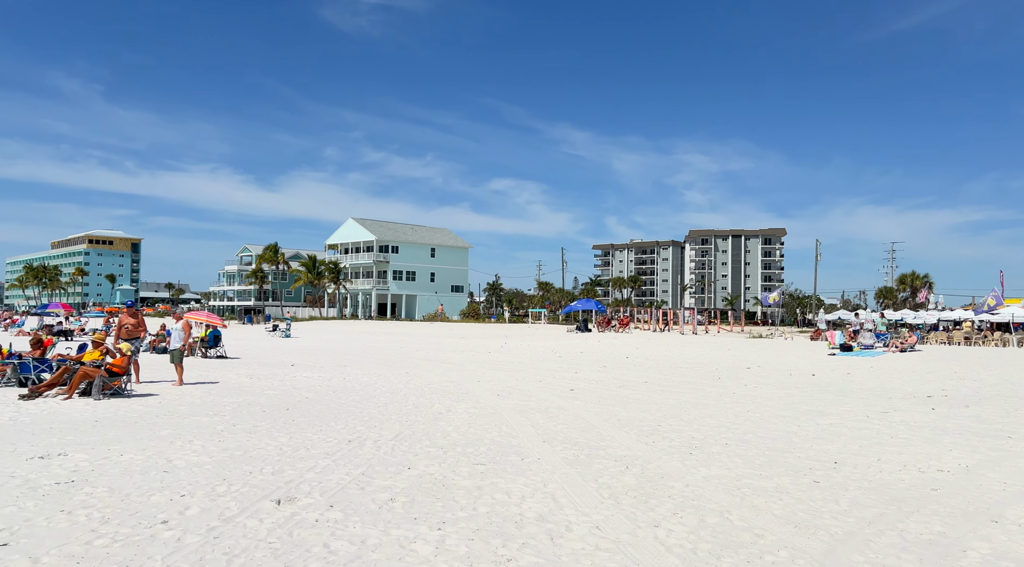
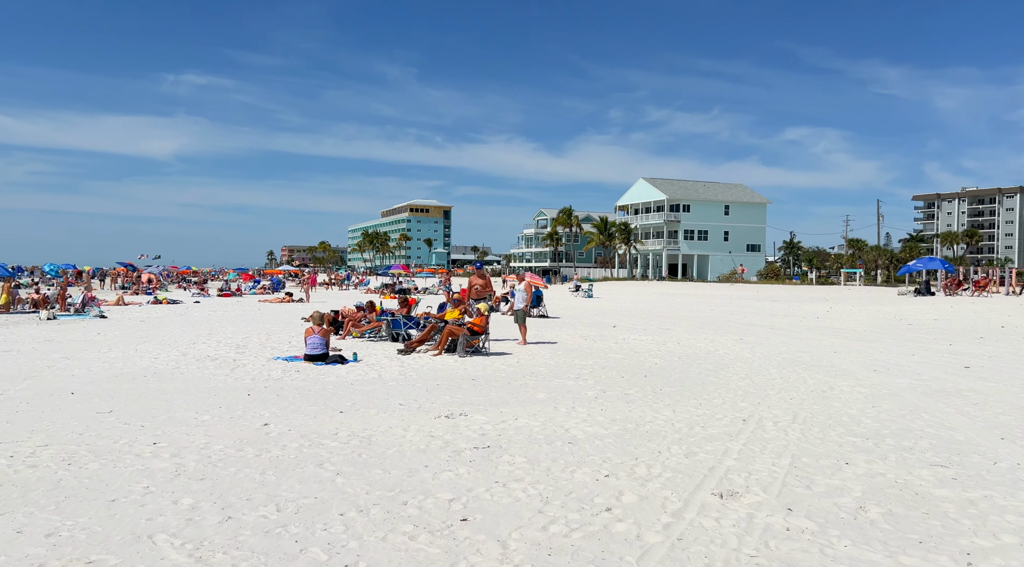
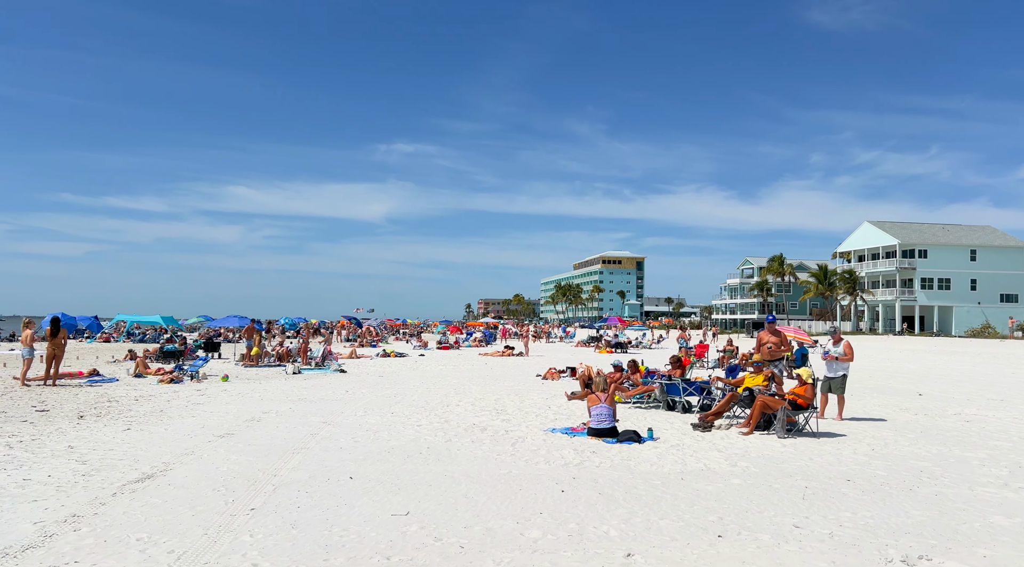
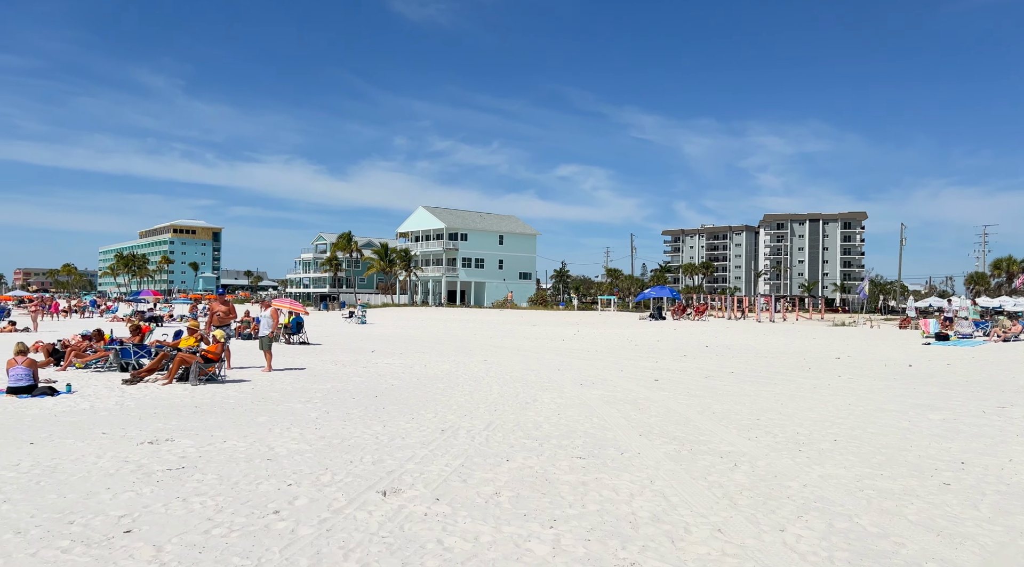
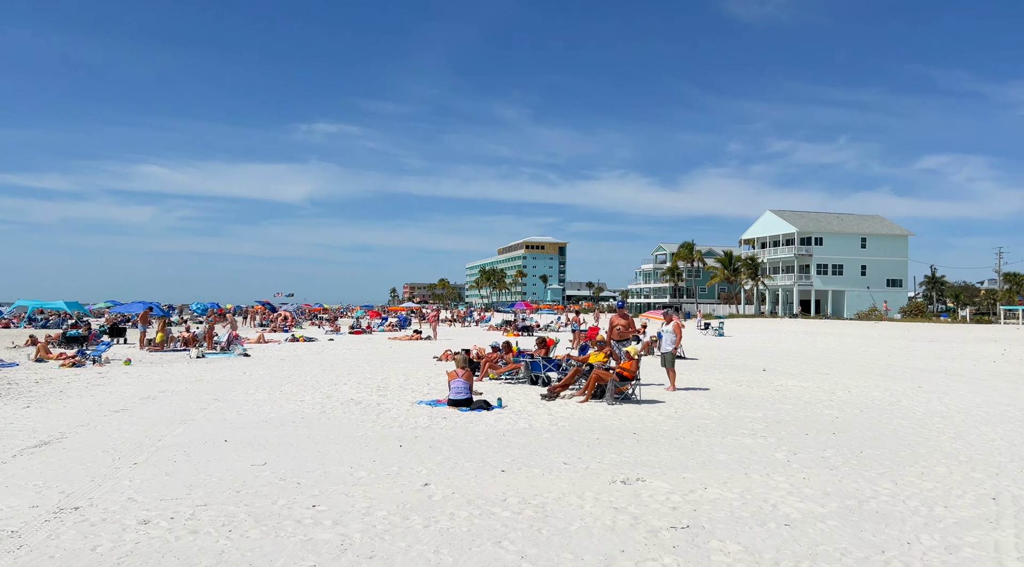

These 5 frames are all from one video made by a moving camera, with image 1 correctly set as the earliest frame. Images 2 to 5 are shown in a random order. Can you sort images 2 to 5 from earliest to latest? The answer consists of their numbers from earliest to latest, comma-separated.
4, 2, 5, 3
